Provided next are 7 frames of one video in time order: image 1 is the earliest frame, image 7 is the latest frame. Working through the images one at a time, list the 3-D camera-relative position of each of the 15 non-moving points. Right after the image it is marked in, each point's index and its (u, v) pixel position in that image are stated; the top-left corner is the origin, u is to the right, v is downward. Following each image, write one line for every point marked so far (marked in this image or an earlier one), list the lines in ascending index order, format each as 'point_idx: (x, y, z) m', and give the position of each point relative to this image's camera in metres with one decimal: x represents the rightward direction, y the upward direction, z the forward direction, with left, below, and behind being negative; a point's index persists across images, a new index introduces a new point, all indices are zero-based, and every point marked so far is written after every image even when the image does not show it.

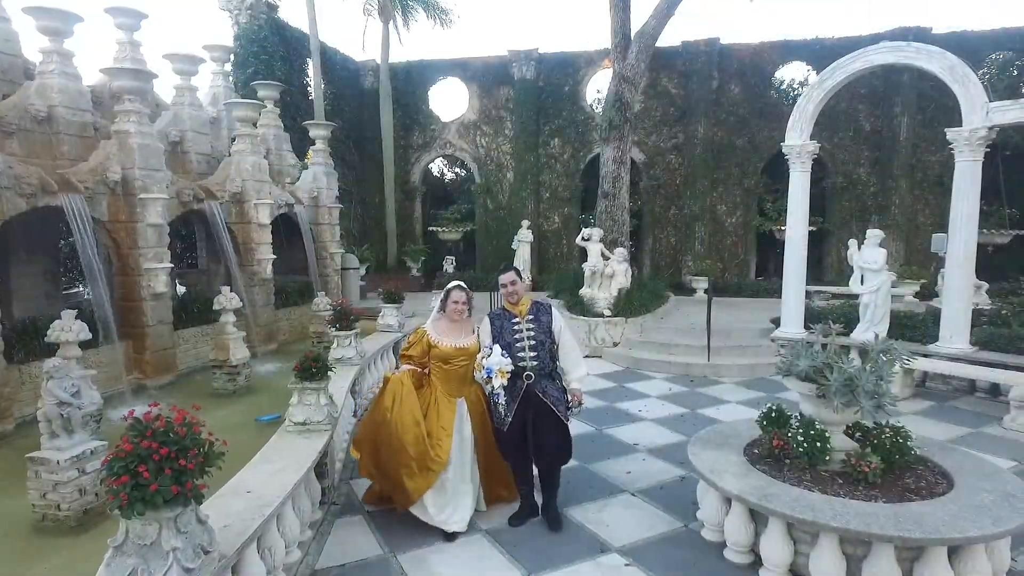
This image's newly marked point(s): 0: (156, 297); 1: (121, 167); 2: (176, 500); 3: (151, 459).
0: (-3.8, -0.1, +7.0) m
1: (-4.0, +1.2, +6.8) m
2: (-1.2, -0.8, +2.5) m
3: (-1.3, -0.6, +2.4) m
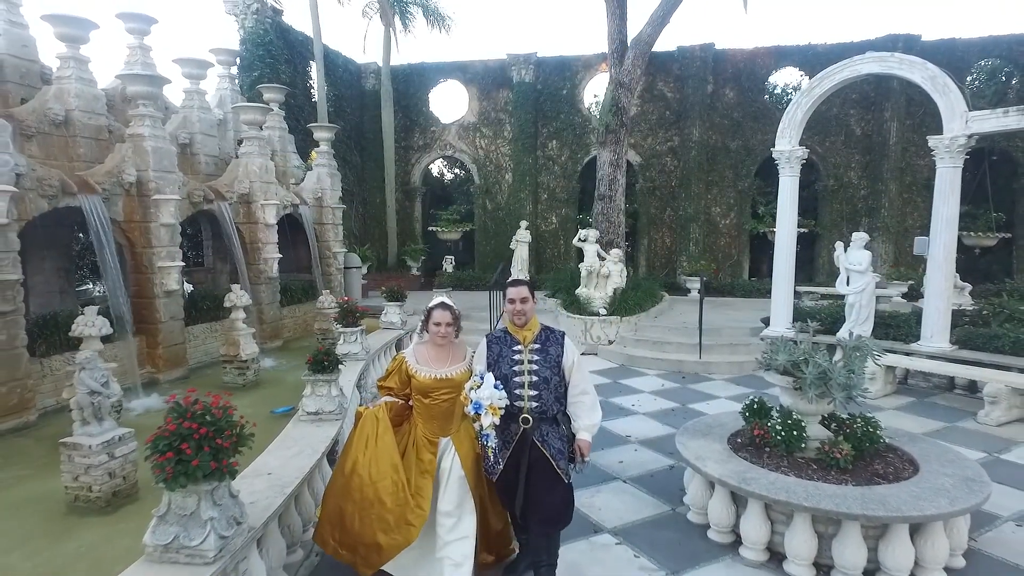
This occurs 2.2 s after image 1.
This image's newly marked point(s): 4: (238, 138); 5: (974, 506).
0: (-3.8, -0.1, +7.3) m
1: (-4.0, +1.3, +7.0) m
2: (-1.2, -0.8, +2.8) m
3: (-1.3, -0.6, +2.7) m
4: (-4.2, +2.3, +10.0) m
5: (+2.4, -1.1, +3.4) m
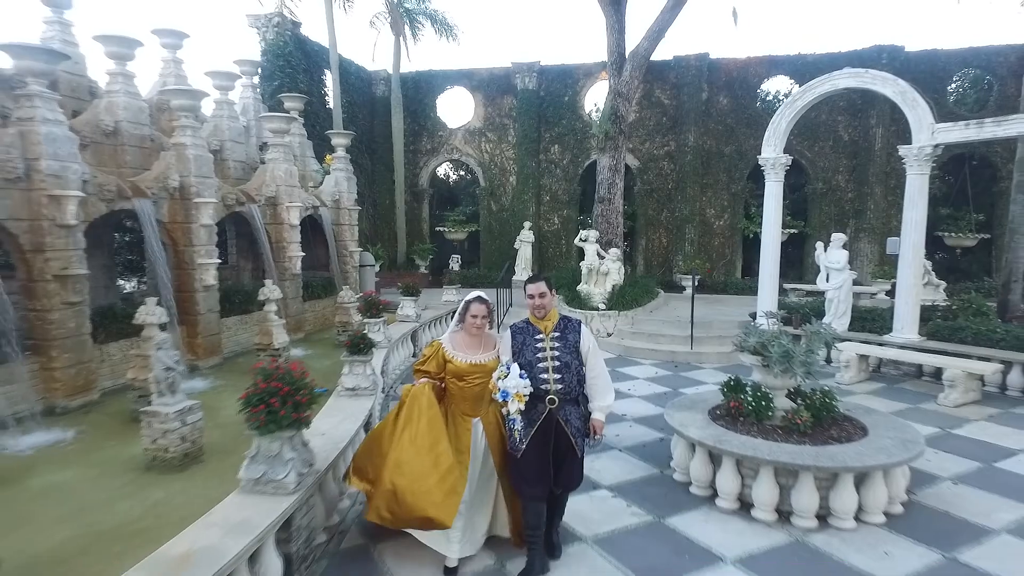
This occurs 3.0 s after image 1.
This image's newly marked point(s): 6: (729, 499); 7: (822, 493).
0: (-3.7, 0.0, +8.0) m
1: (-3.9, +1.3, +7.7) m
2: (-1.2, -0.7, +3.5) m
3: (-1.2, -0.6, +3.4) m
4: (-4.1, +2.3, +10.7) m
5: (+2.5, -1.1, +4.2) m
6: (+1.5, -1.4, +4.4) m
7: (+2.0, -1.3, +4.3) m
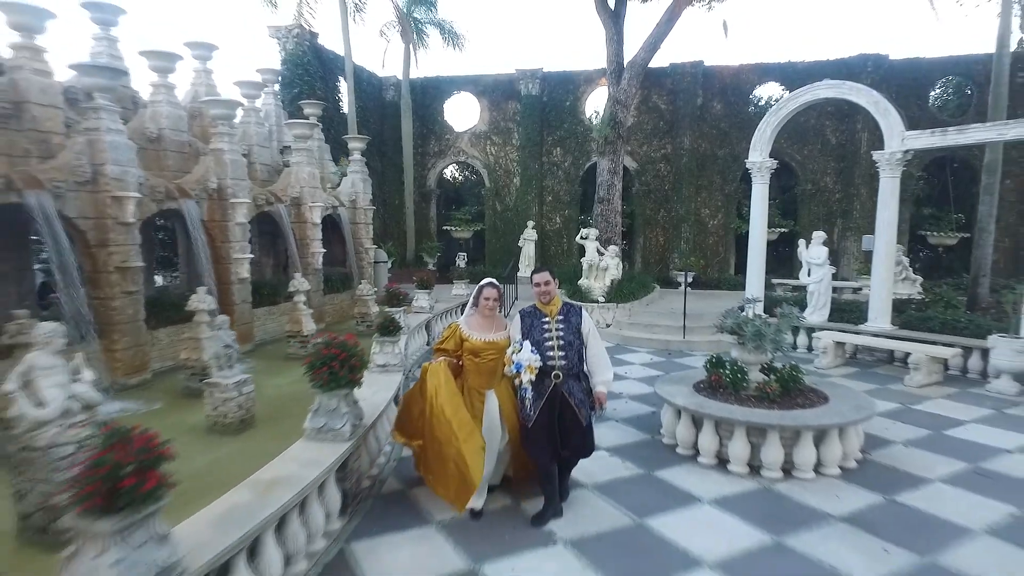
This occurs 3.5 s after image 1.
0: (-3.6, +0.1, +8.8) m
1: (-3.8, +1.4, +8.5) m
2: (-1.1, -0.6, +4.3) m
3: (-1.1, -0.5, +4.2) m
4: (-4.0, +2.4, +11.5) m
5: (+2.6, -1.0, +4.9) m
6: (+1.6, -1.3, +5.2) m
7: (+2.1, -1.2, +5.1) m
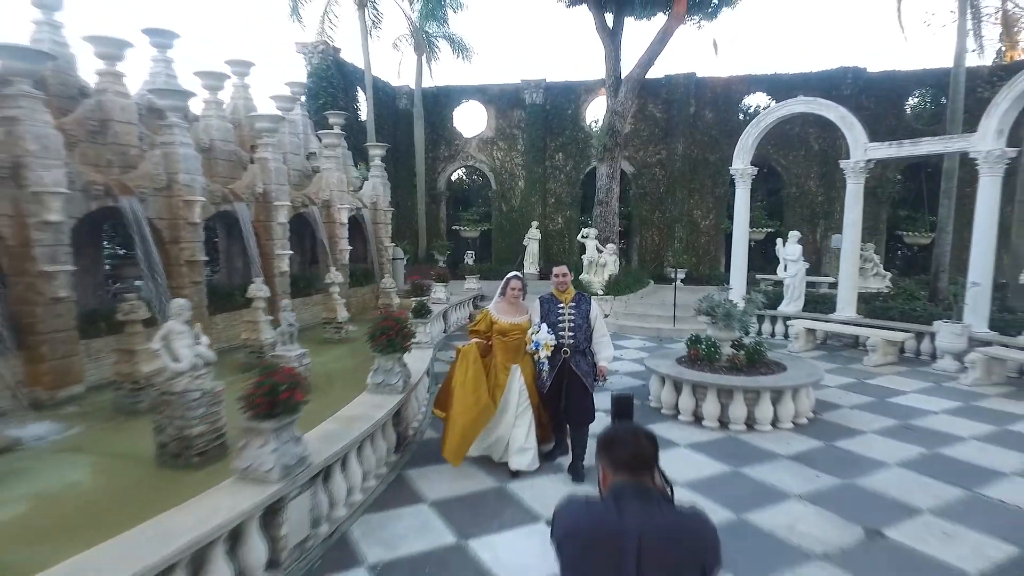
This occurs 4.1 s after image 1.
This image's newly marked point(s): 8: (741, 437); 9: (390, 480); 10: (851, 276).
0: (-3.5, +0.2, +10.0) m
1: (-3.7, +1.5, +9.7) m
2: (-0.9, -0.5, +5.4) m
3: (-1.0, -0.4, +5.4) m
4: (-3.8, +2.5, +12.7) m
5: (+2.7, -0.9, +6.1) m
6: (+1.7, -1.2, +6.4) m
7: (+2.2, -1.1, +6.2) m
8: (+2.0, -1.3, +5.9) m
9: (-0.9, -1.4, +5.0) m
10: (+5.2, +0.2, +10.1) m
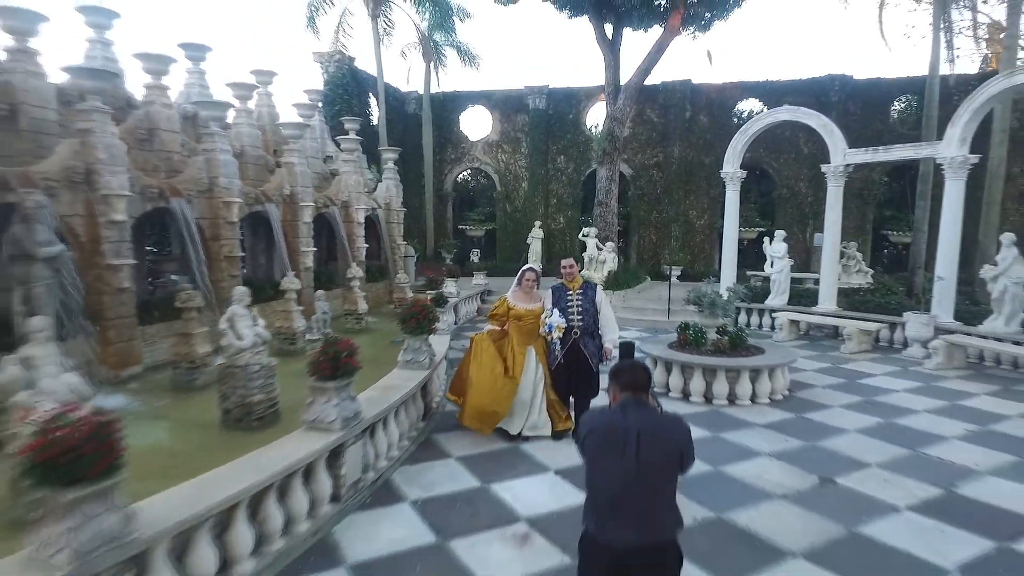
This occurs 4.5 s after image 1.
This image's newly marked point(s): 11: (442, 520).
0: (-3.4, +0.3, +10.8) m
1: (-3.6, +1.6, +10.5) m
2: (-0.8, -0.4, +6.3) m
3: (-0.9, -0.3, +6.2) m
4: (-3.7, +2.6, +13.5) m
5: (+2.8, -0.8, +6.9) m
6: (+1.8, -1.1, +7.2) m
7: (+2.4, -1.0, +7.1) m
8: (+2.1, -1.3, +6.7) m
9: (-0.8, -1.4, +5.8) m
10: (+5.3, +0.3, +11.0) m
11: (-0.5, -1.5, +4.3) m
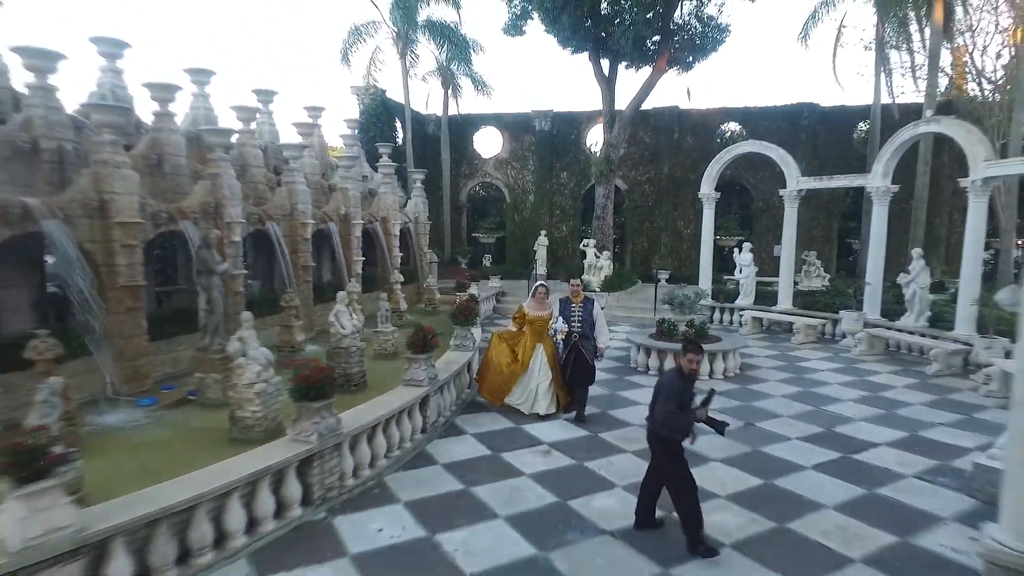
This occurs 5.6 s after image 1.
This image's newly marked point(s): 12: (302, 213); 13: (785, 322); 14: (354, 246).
0: (-3.1, +0.3, +13.2) m
1: (-3.3, +1.6, +12.9) m
2: (-0.5, -0.5, +8.6) m
3: (-0.6, -0.3, +8.6) m
4: (-3.5, +2.6, +15.9) m
5: (+3.1, -0.9, +9.3) m
6: (+2.1, -1.2, +9.6) m
7: (+2.6, -1.1, +9.4) m
8: (+2.4, -1.3, +9.1) m
9: (-0.5, -1.4, +8.2) m
10: (+5.6, +0.2, +13.3) m
11: (-0.2, -1.6, +6.7) m
12: (-3.5, +1.2, +11.1) m
13: (+5.4, -0.7, +13.0) m
14: (-3.2, +0.8, +13.0) m
